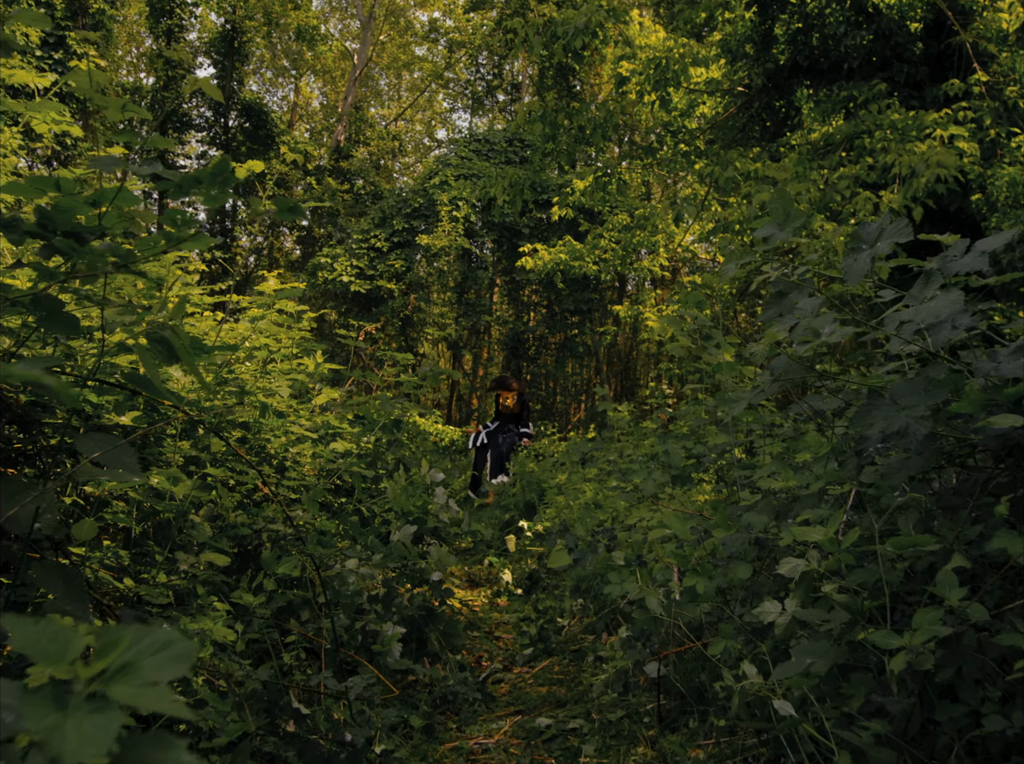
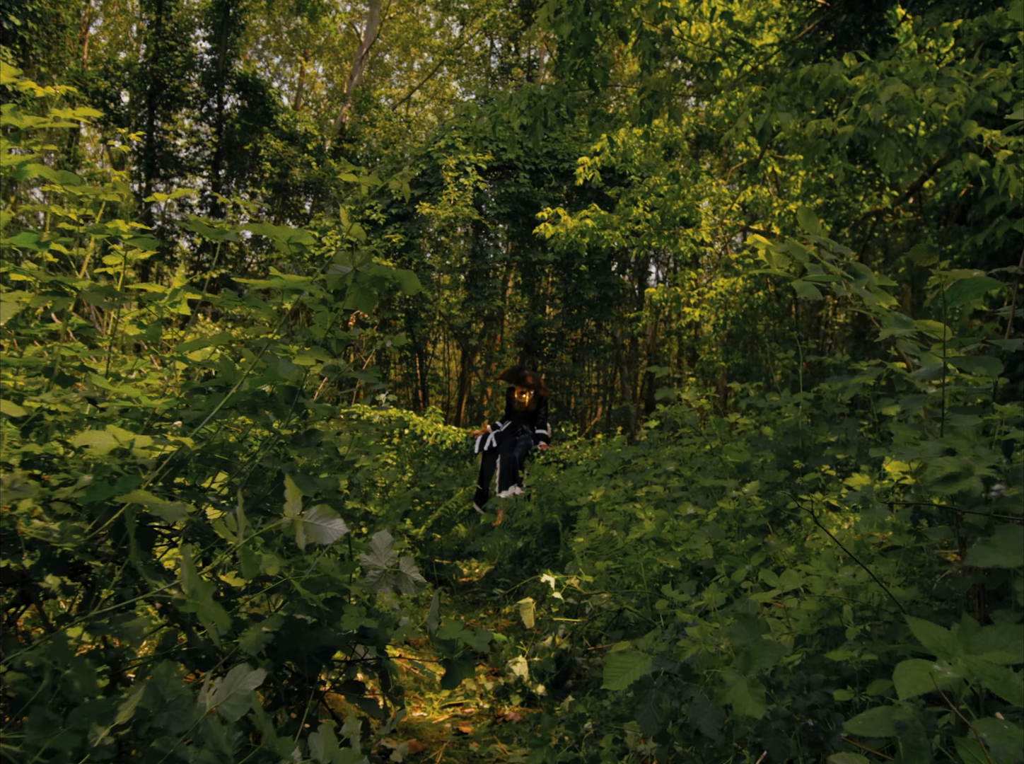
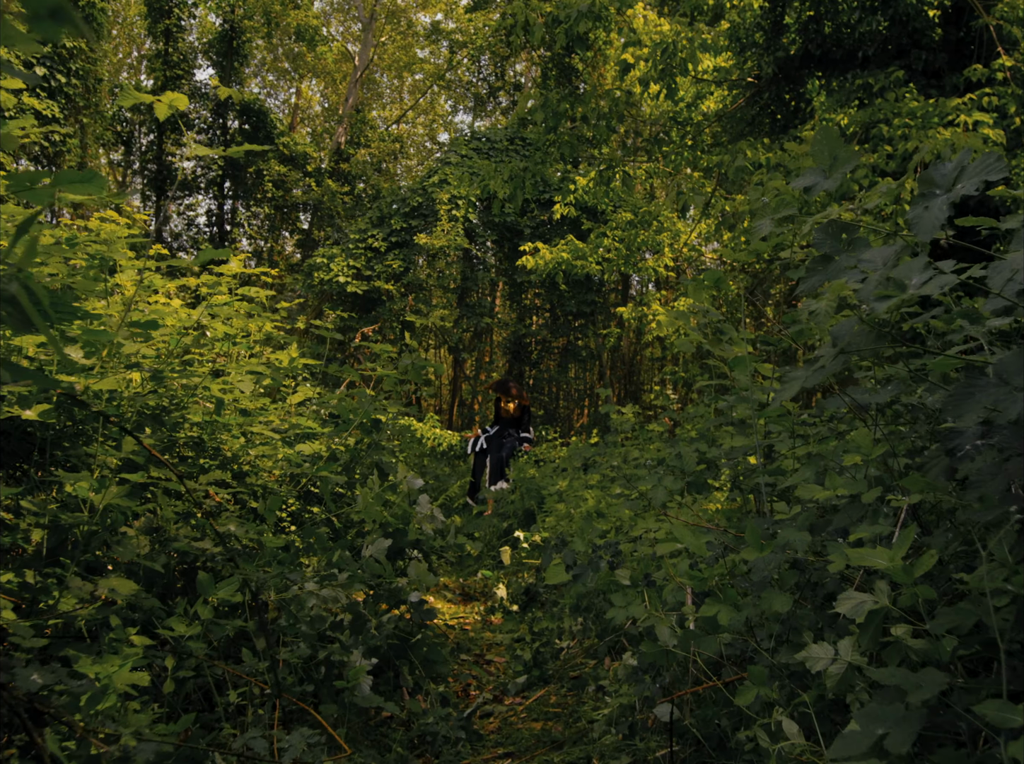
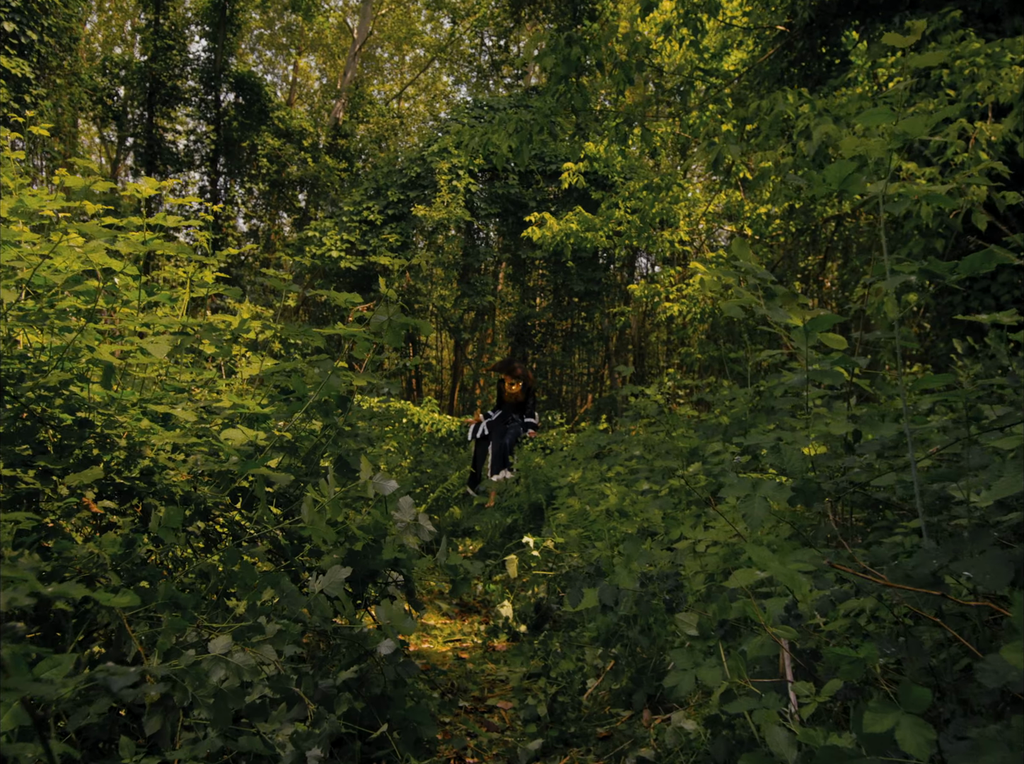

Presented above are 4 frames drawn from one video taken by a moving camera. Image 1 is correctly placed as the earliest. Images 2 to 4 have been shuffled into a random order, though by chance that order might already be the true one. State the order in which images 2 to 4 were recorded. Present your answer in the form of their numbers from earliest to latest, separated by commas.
3, 4, 2
